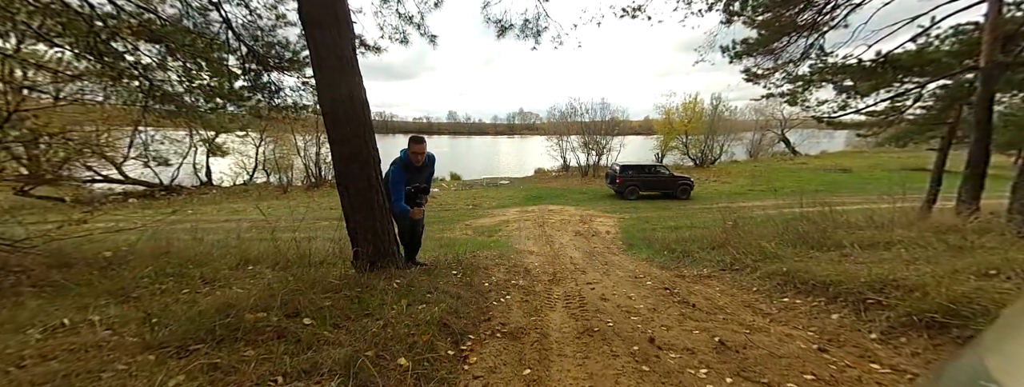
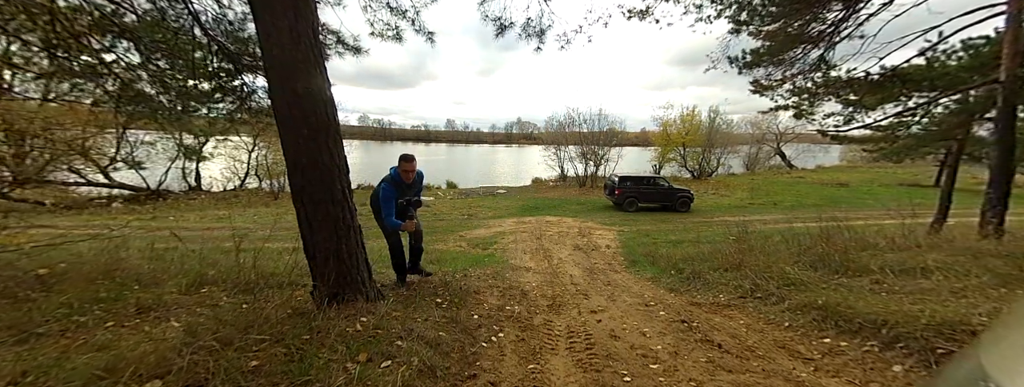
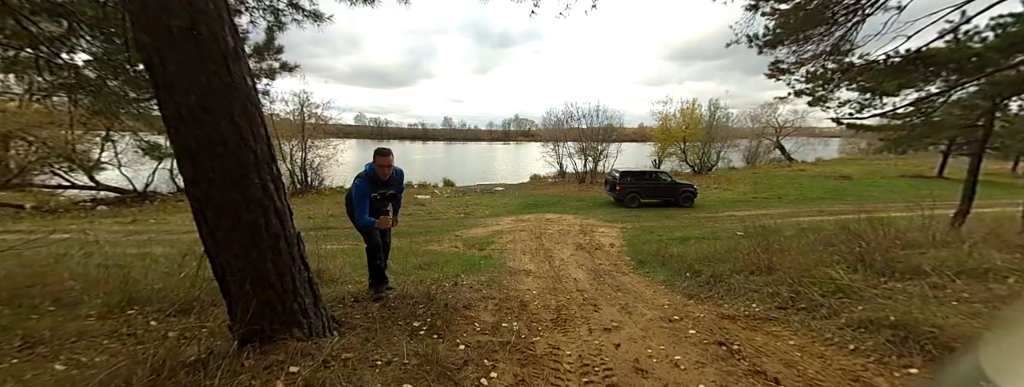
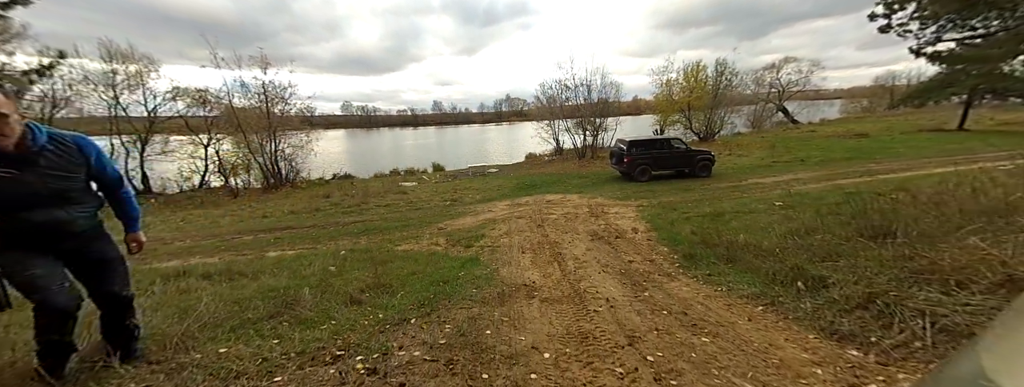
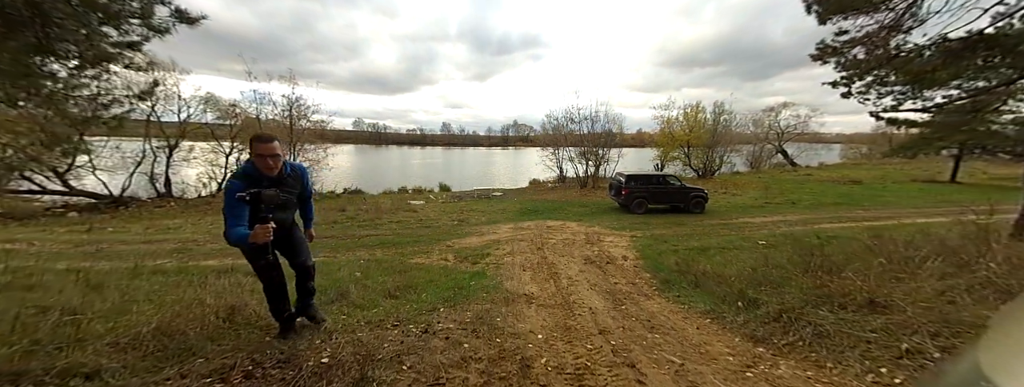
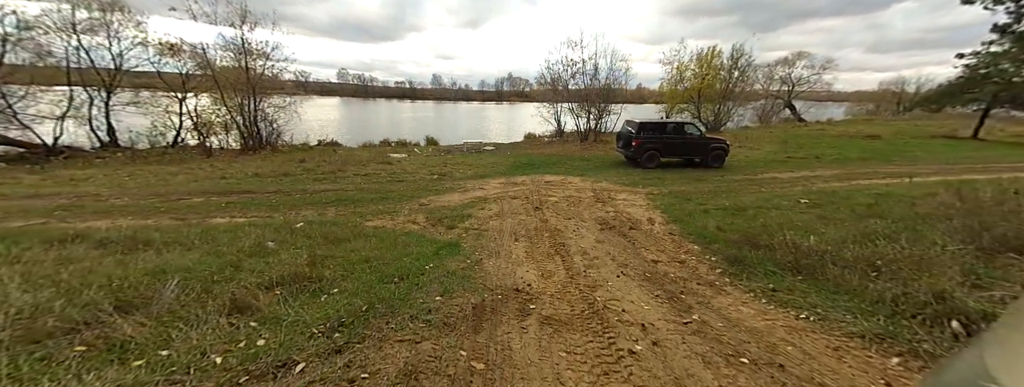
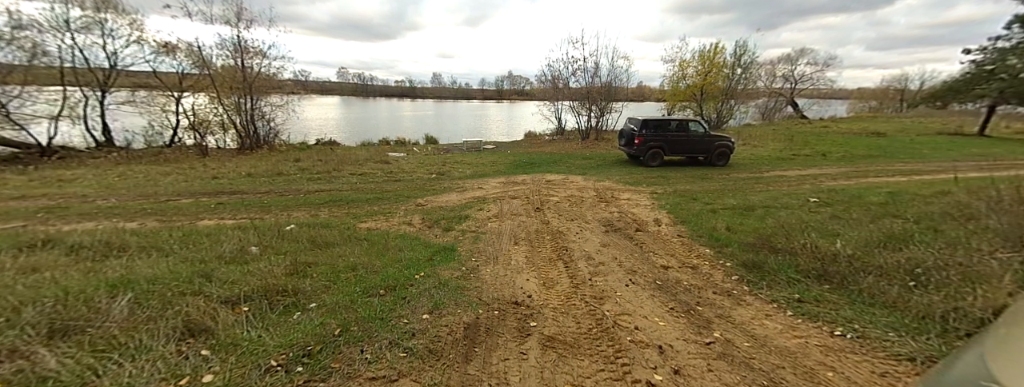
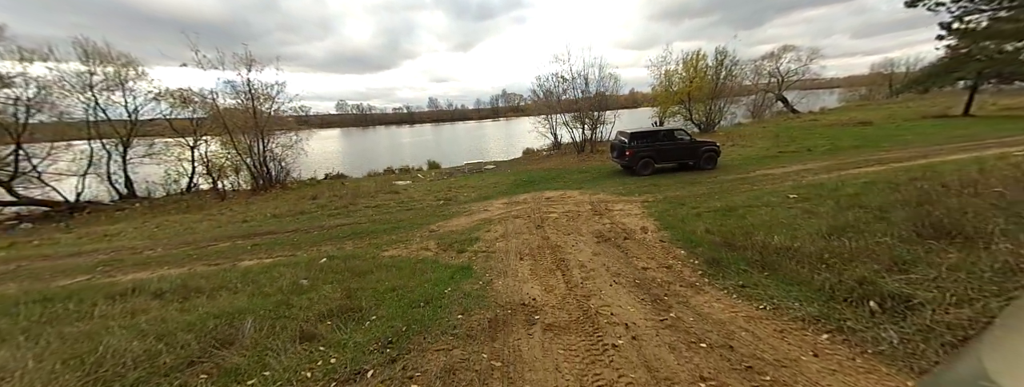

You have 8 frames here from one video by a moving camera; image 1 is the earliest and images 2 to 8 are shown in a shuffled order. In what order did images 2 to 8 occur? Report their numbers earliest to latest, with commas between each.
2, 3, 5, 4, 8, 6, 7
